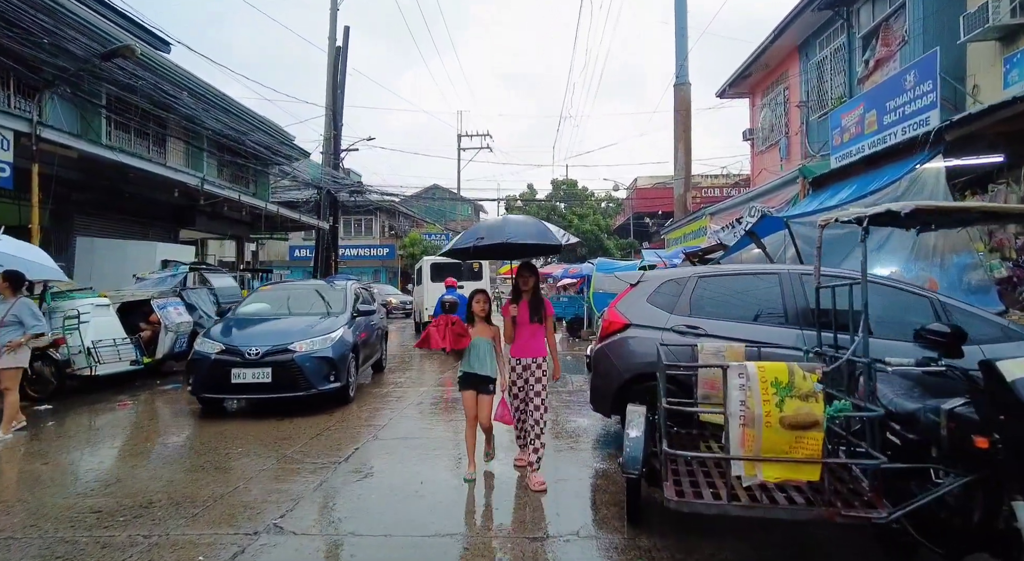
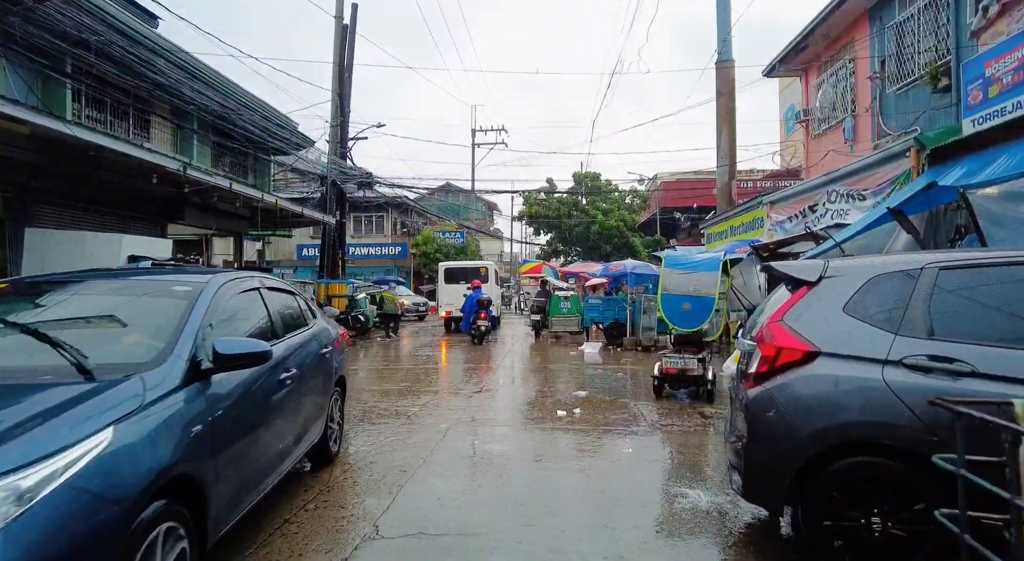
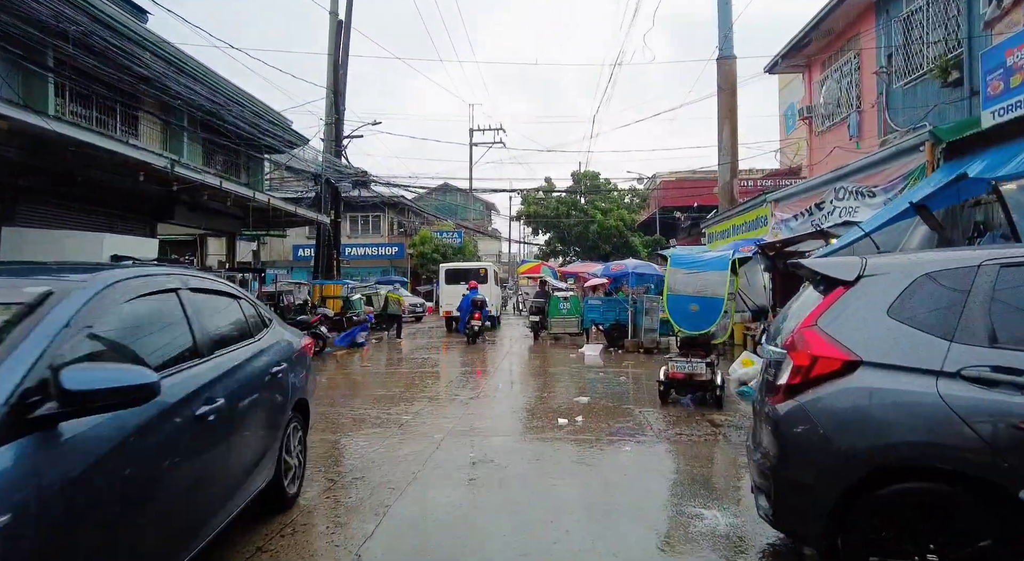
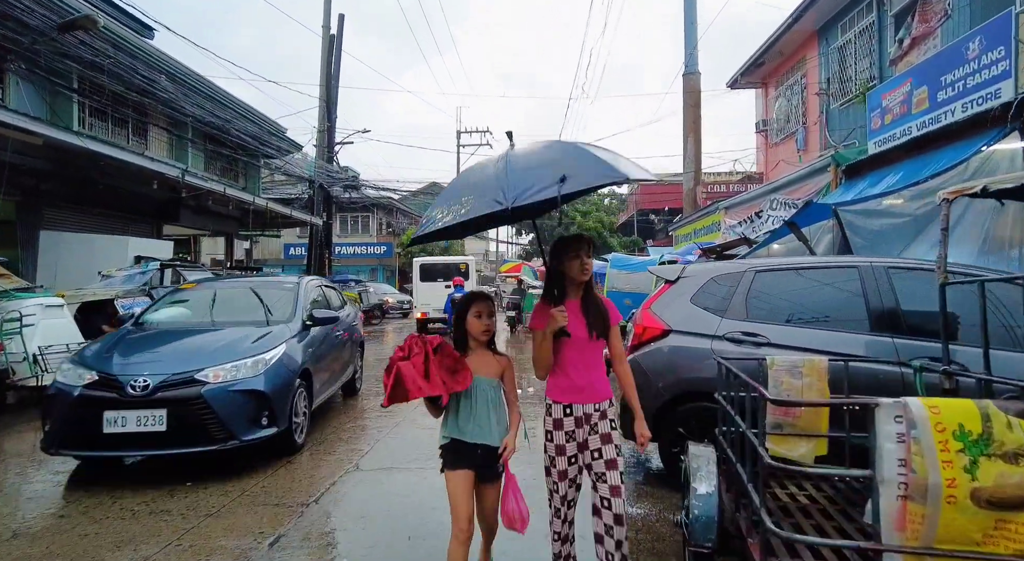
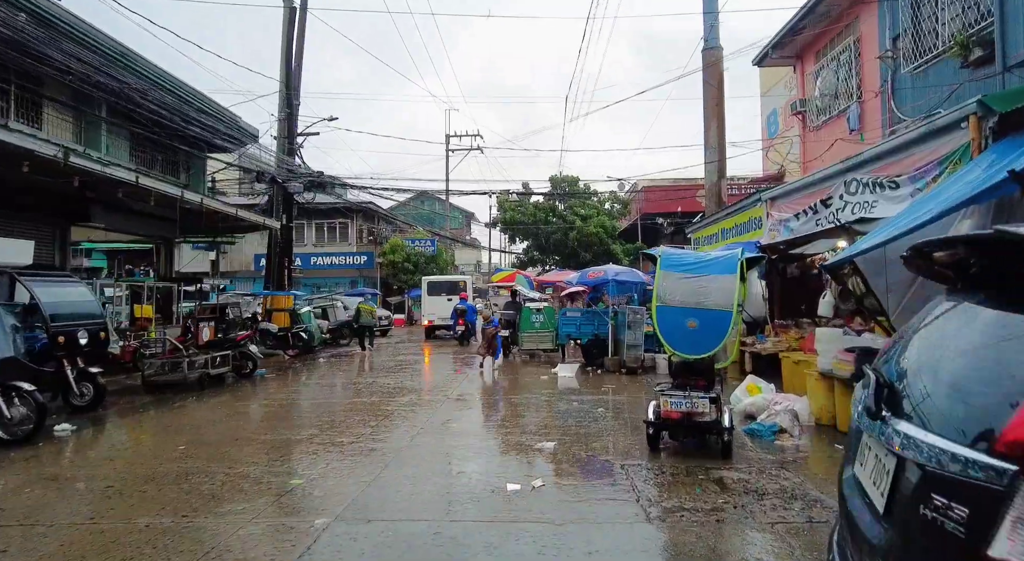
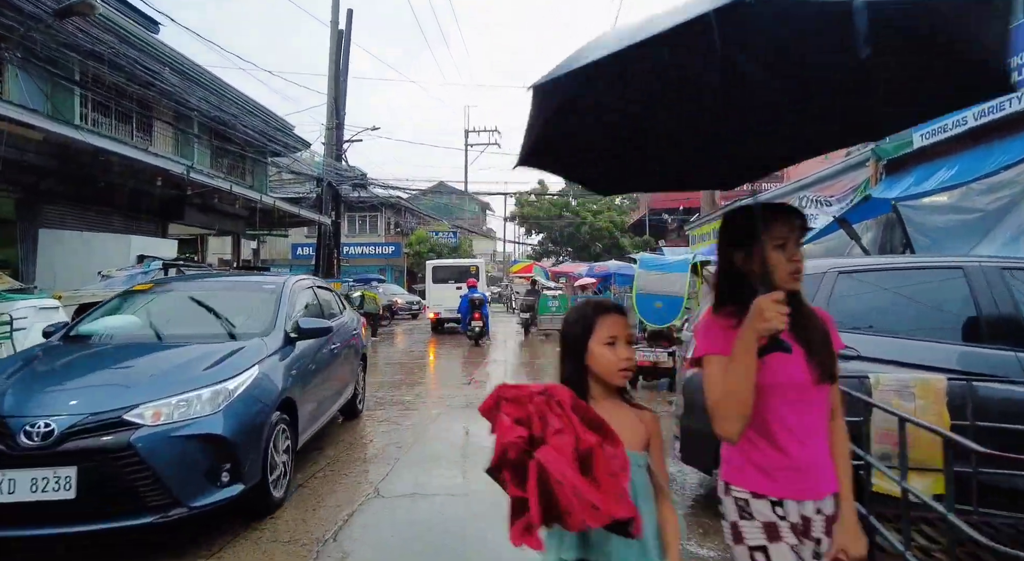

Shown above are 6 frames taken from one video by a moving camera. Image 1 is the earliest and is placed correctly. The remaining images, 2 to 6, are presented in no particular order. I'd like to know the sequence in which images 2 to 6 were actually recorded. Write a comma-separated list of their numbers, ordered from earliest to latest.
4, 6, 2, 3, 5
